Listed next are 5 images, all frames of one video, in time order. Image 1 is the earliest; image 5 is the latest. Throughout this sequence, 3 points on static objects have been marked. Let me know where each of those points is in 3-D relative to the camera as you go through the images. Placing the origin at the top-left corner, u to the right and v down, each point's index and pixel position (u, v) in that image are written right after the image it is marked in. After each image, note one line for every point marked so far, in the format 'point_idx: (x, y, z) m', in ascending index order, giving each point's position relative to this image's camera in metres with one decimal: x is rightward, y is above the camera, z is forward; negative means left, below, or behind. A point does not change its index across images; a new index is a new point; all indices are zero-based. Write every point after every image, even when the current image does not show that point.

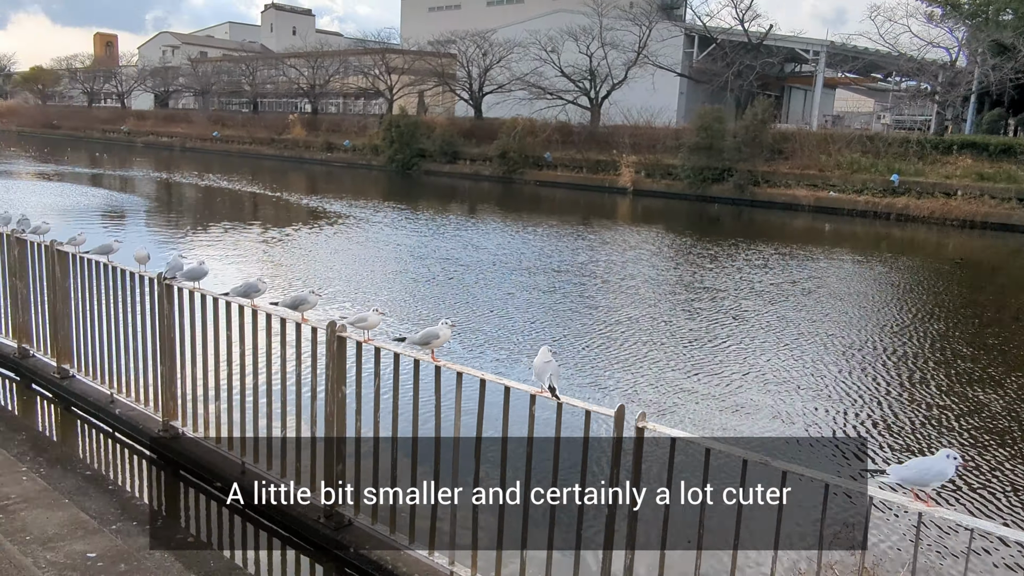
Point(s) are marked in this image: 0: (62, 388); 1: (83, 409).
0: (-3.6, -0.8, +5.8) m
1: (-3.3, -1.0, +5.6) m
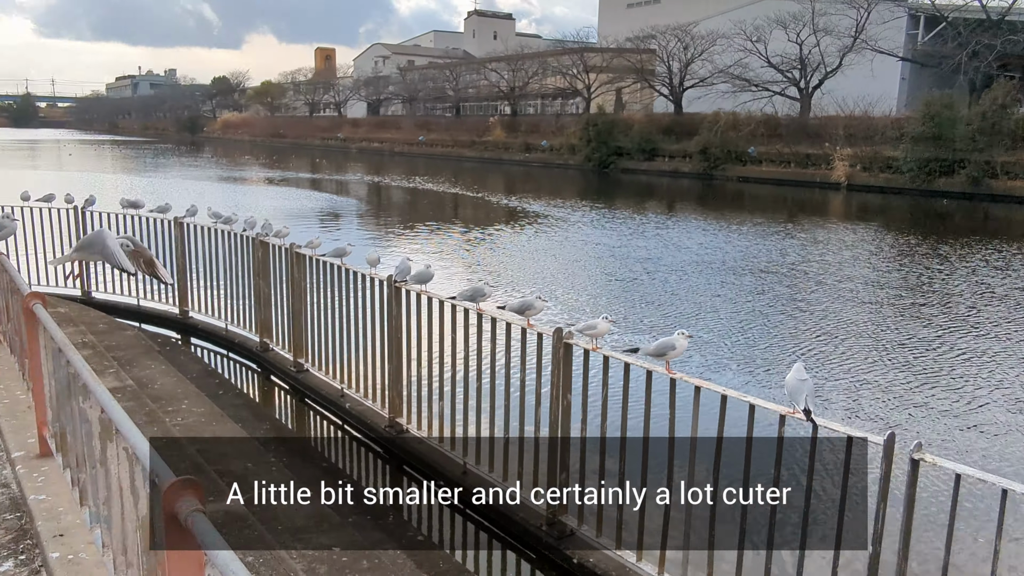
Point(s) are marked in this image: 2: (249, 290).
0: (-1.8, -0.8, +6.3) m
1: (-1.6, -0.9, +6.1) m
2: (-2.6, 0.0, +7.2) m
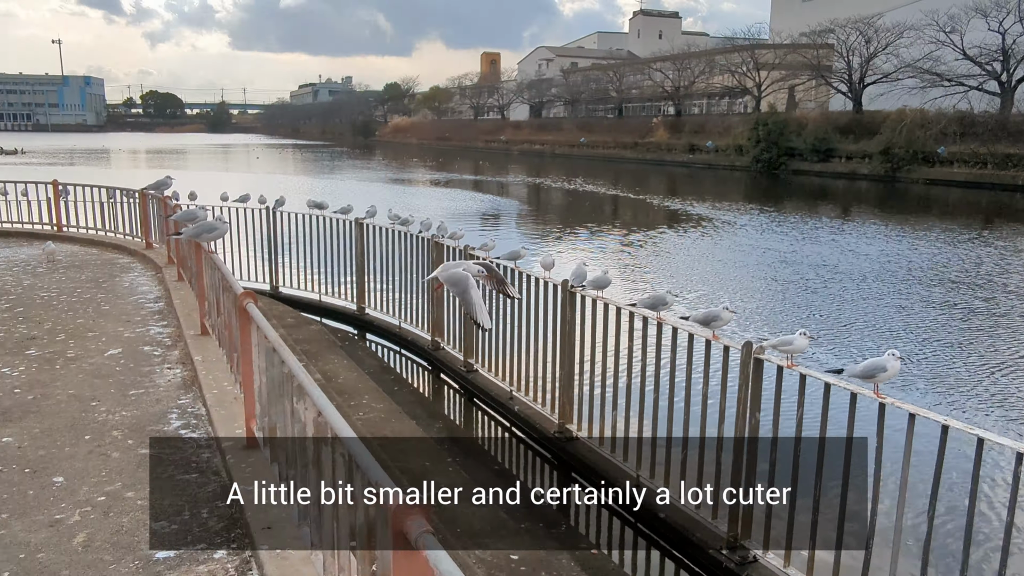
0: (-0.4, -0.8, +6.4) m
1: (-0.2, -0.9, +6.1) m
2: (-0.9, 0.0, +7.4) m
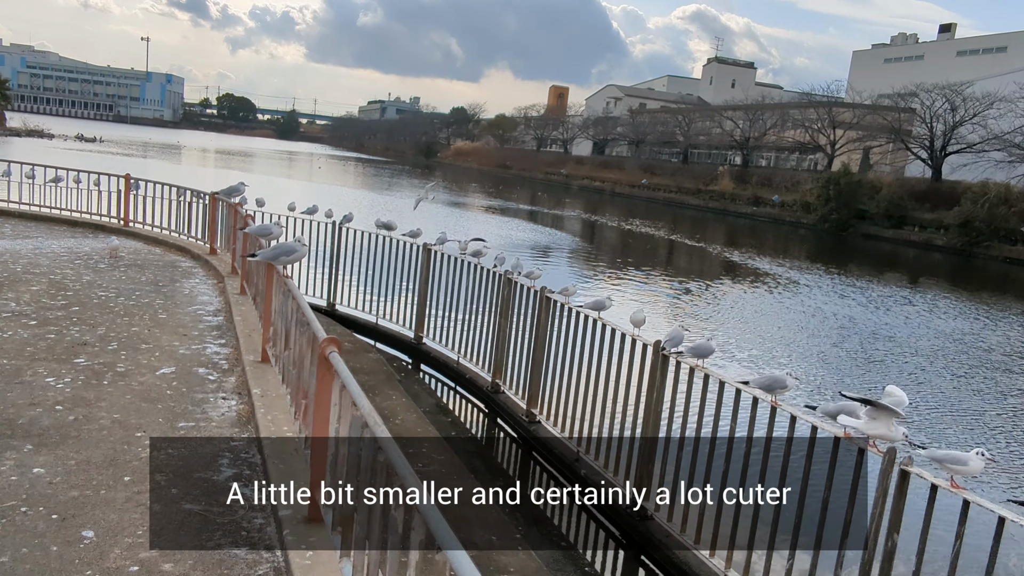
0: (+0.1, -1.2, +5.9) m
1: (+0.3, -1.3, +5.6) m
2: (-0.2, -0.4, +7.0) m
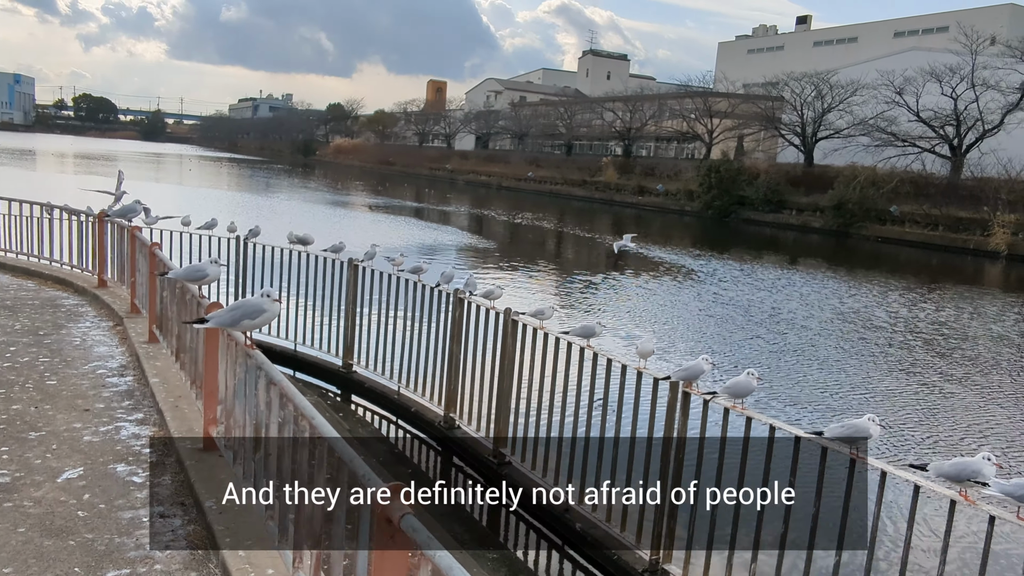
0: (-0.1, -1.3, +5.2) m
1: (+0.1, -1.5, +4.9) m
2: (-0.6, -0.6, +6.2) m
